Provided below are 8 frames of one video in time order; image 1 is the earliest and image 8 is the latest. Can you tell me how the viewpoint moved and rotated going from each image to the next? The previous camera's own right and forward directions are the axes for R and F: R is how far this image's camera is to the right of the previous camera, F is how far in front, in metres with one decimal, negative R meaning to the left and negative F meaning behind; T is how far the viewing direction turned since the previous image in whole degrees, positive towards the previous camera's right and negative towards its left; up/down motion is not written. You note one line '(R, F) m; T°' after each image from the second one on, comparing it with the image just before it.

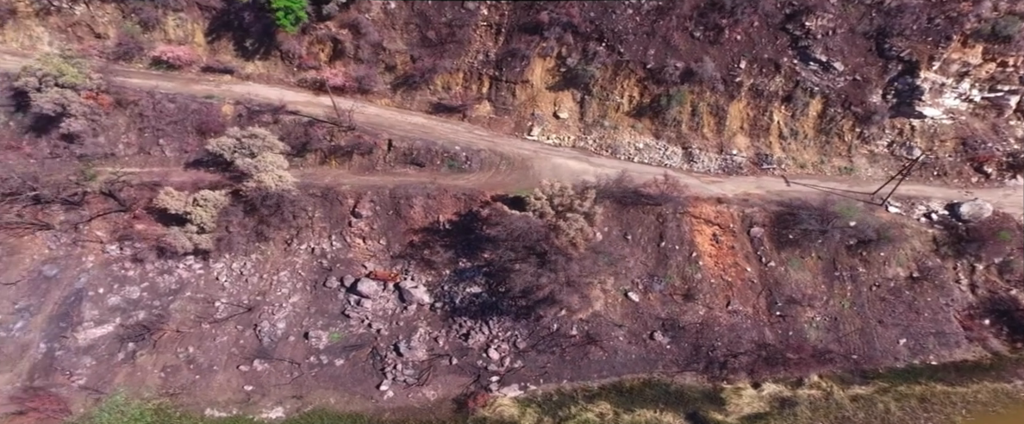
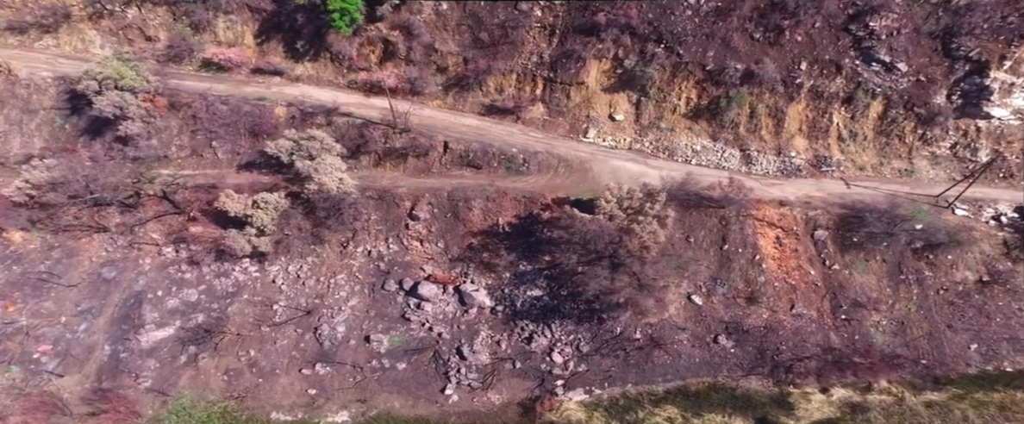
(-2.8, +0.2) m; 0°
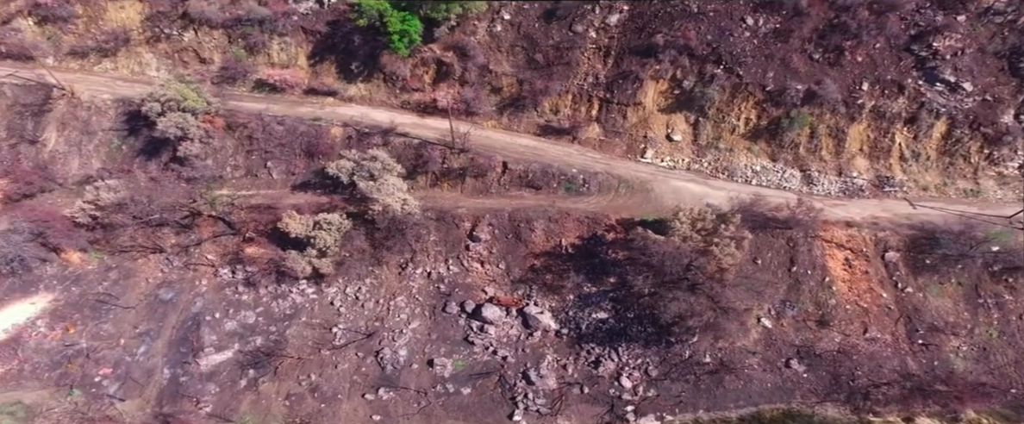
(-2.9, +0.4) m; 0°
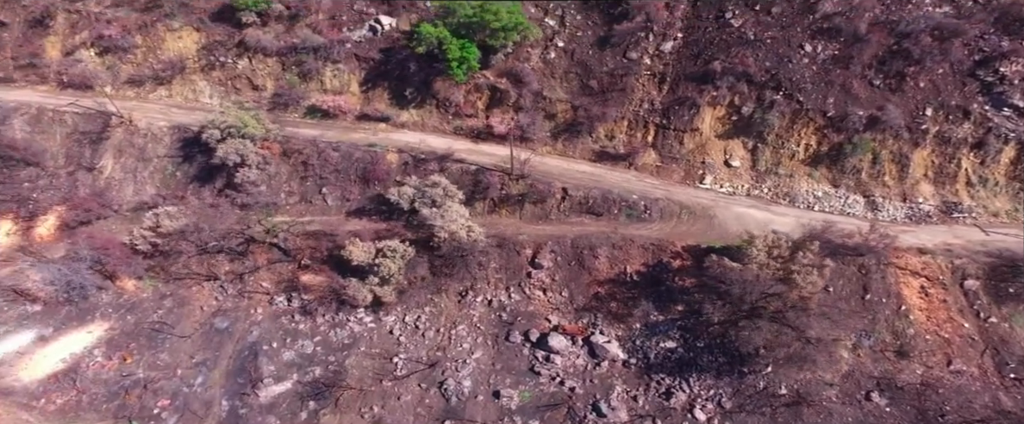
(-2.9, +0.5) m; 0°
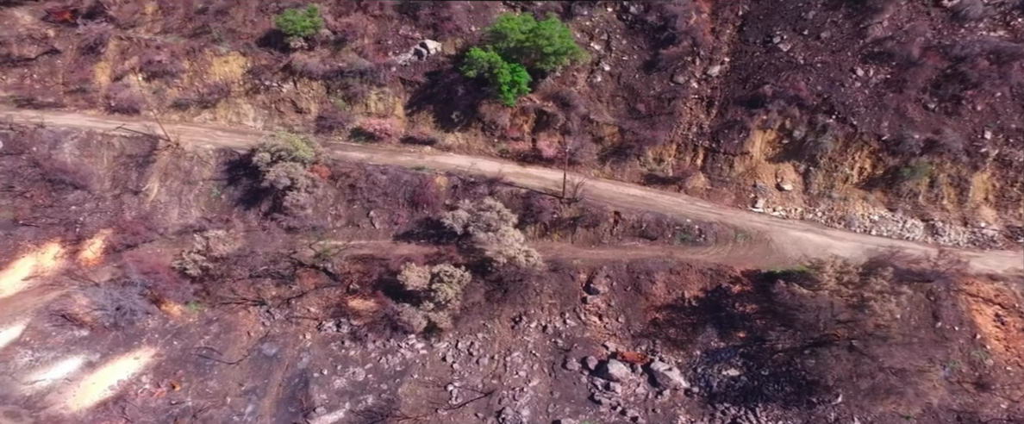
(-2.6, +0.4) m; 0°
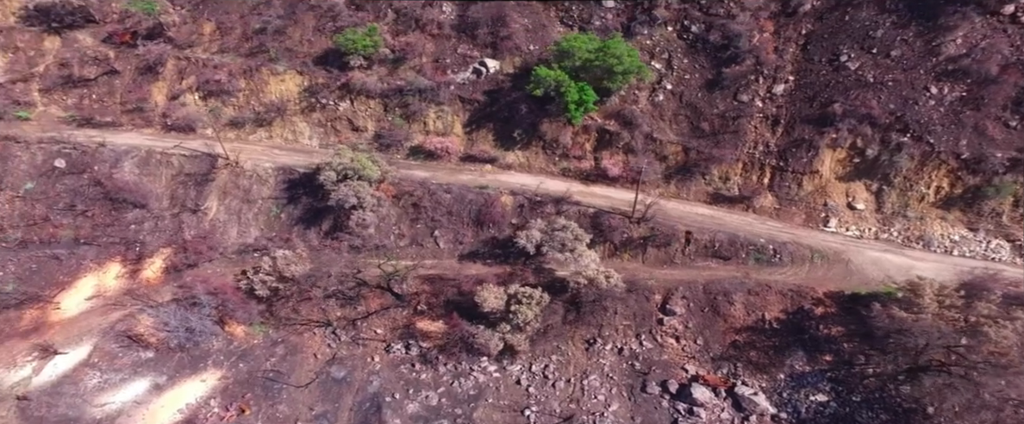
(-3.5, +0.5) m; 0°
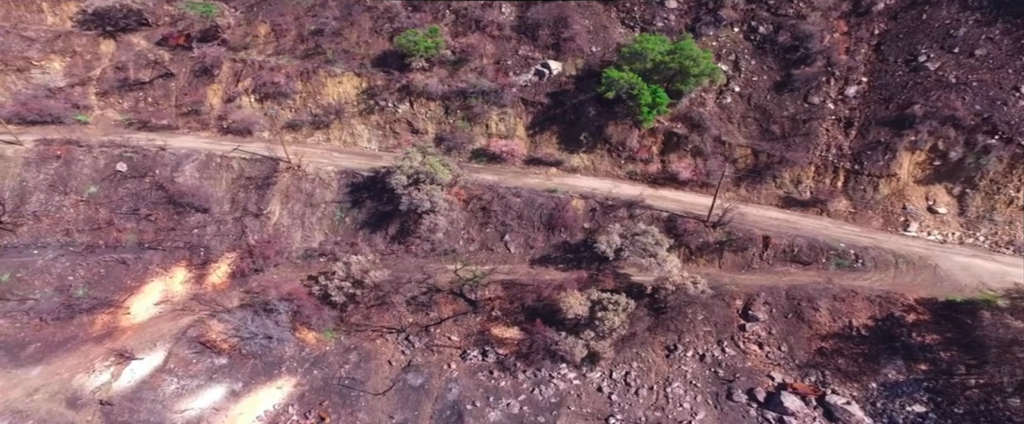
(-3.5, +0.5) m; 0°
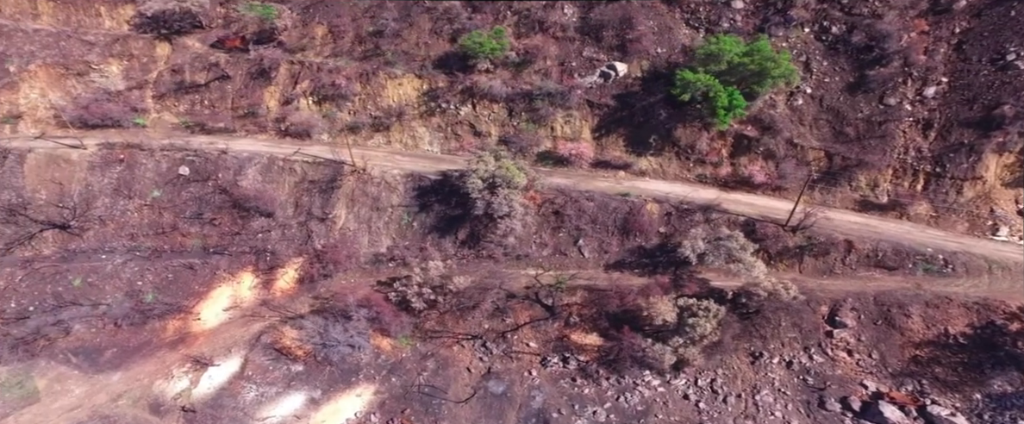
(-3.5, +0.5) m; -1°
